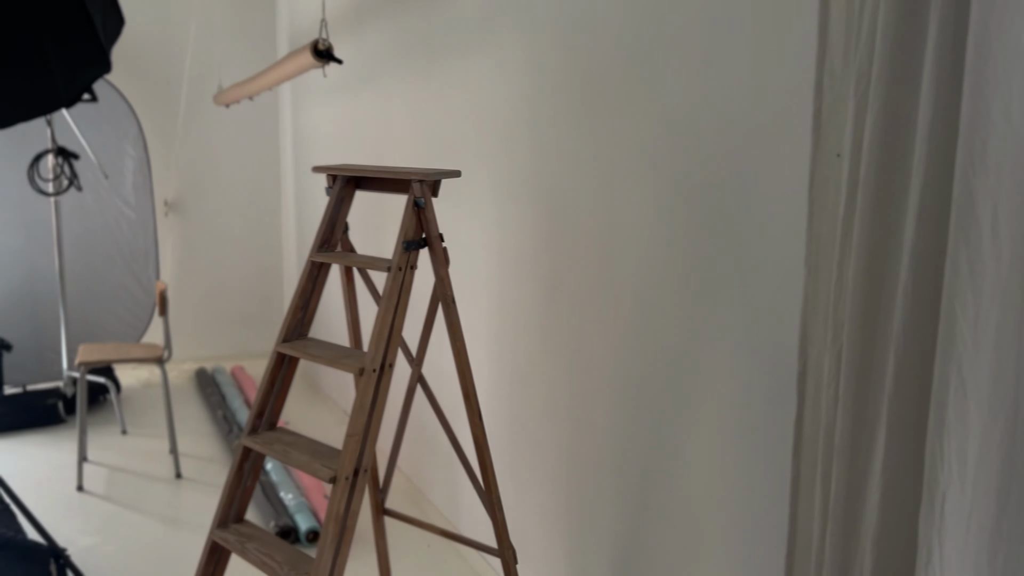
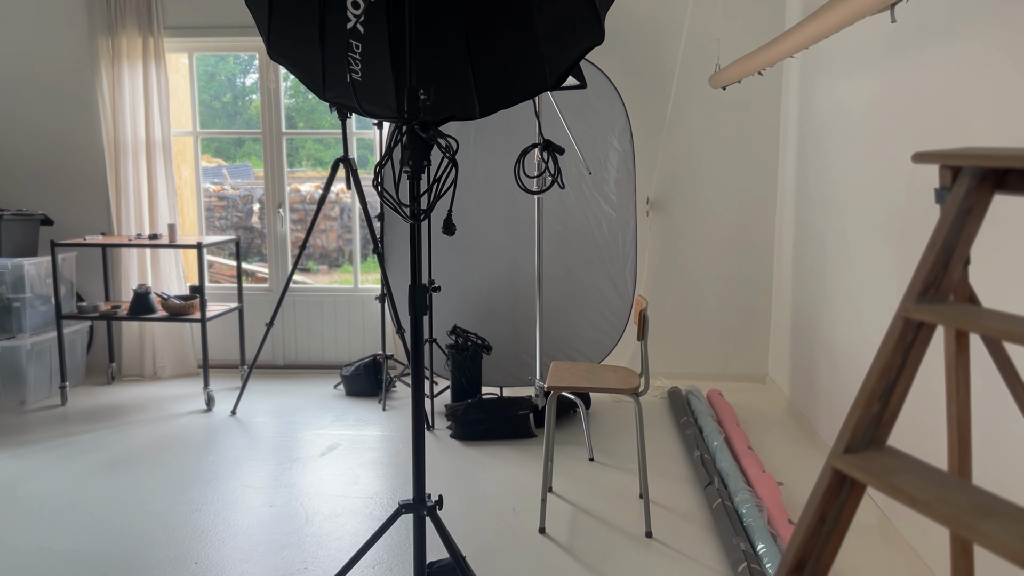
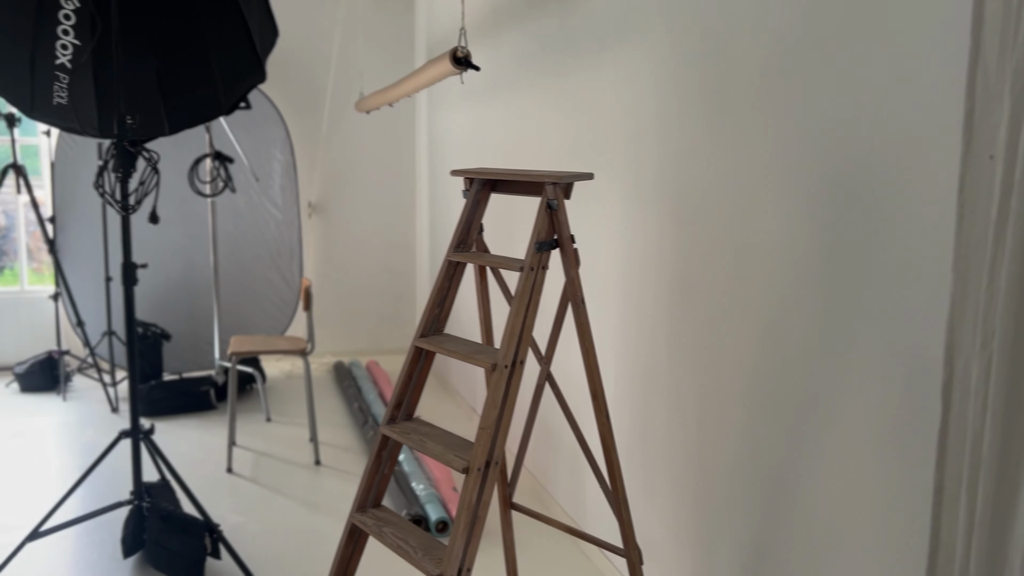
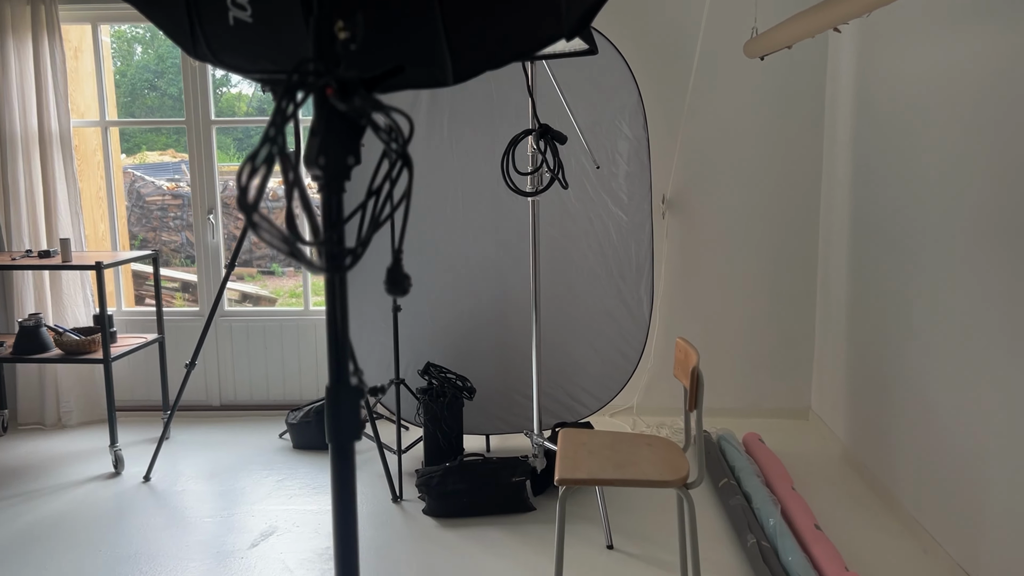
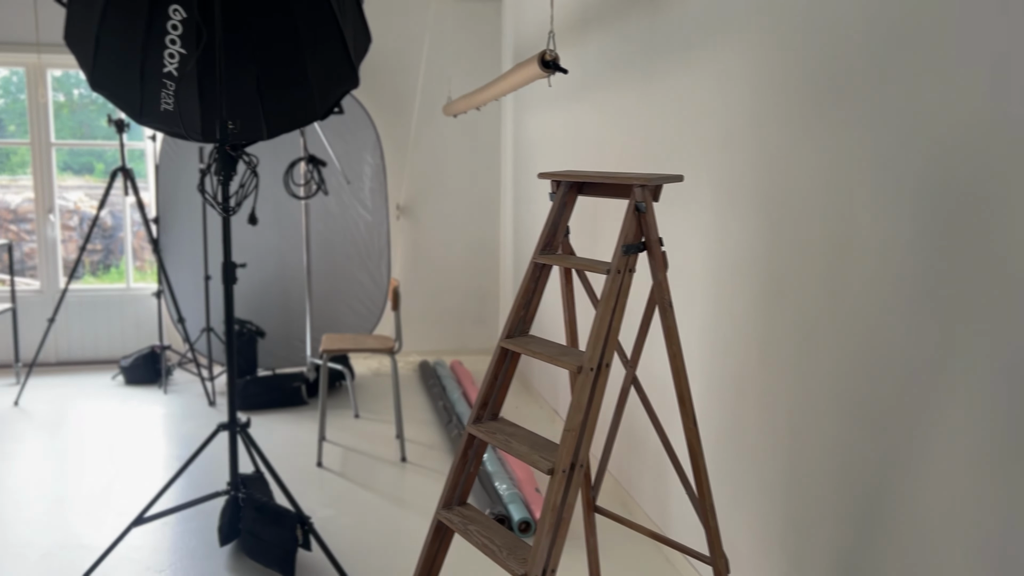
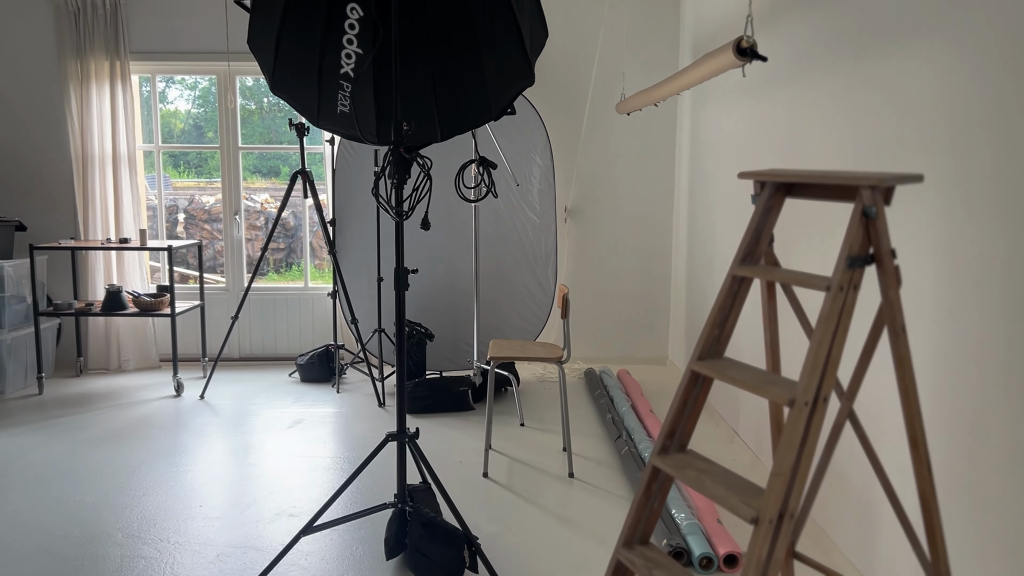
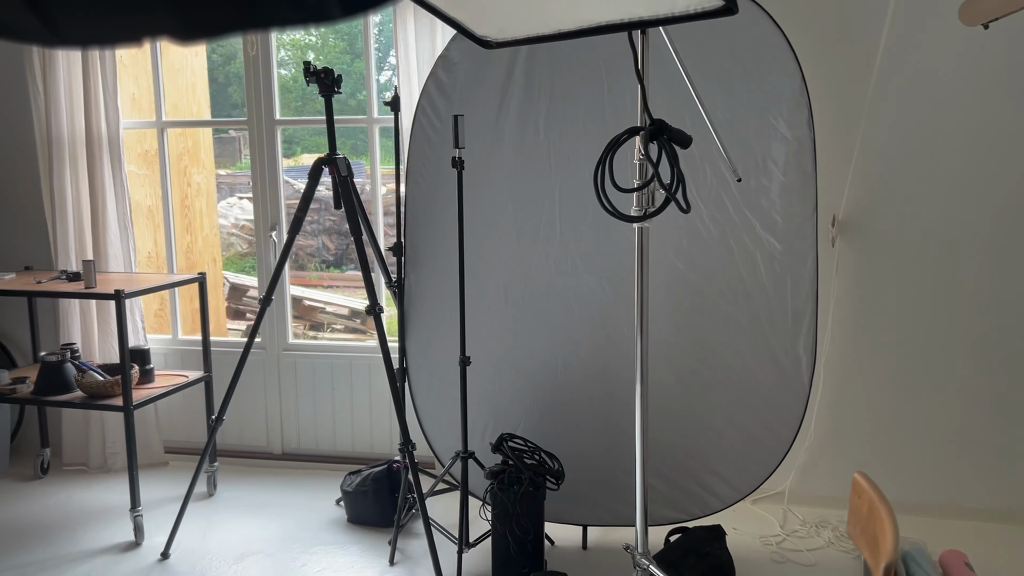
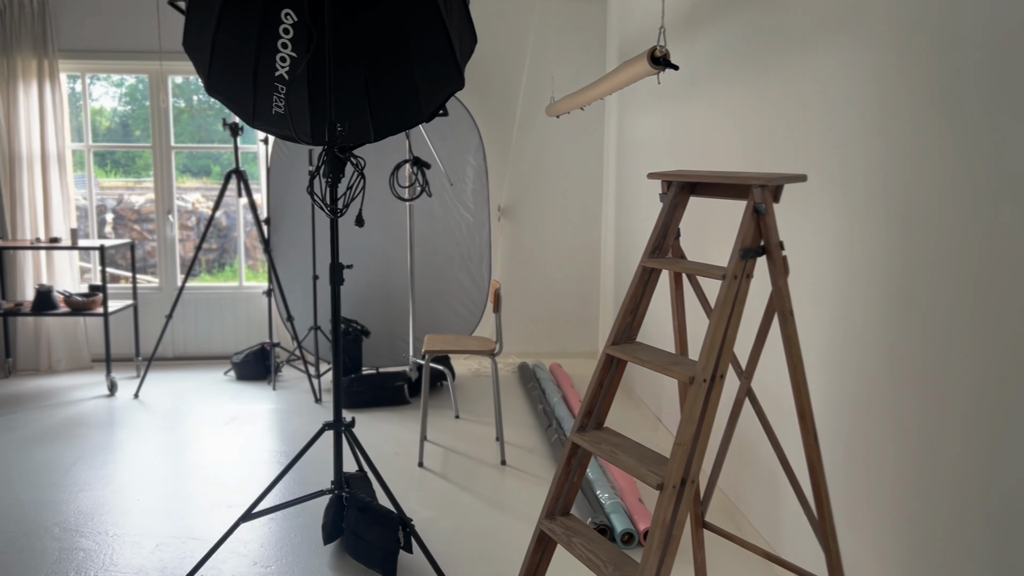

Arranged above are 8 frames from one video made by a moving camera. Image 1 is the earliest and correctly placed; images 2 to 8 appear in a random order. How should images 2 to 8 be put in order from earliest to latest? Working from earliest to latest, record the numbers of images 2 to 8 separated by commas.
3, 5, 8, 6, 2, 4, 7
